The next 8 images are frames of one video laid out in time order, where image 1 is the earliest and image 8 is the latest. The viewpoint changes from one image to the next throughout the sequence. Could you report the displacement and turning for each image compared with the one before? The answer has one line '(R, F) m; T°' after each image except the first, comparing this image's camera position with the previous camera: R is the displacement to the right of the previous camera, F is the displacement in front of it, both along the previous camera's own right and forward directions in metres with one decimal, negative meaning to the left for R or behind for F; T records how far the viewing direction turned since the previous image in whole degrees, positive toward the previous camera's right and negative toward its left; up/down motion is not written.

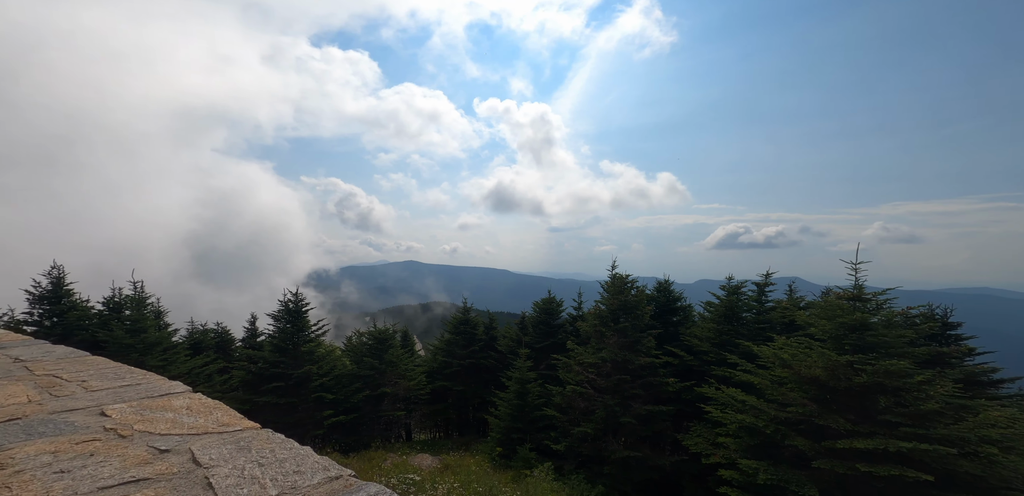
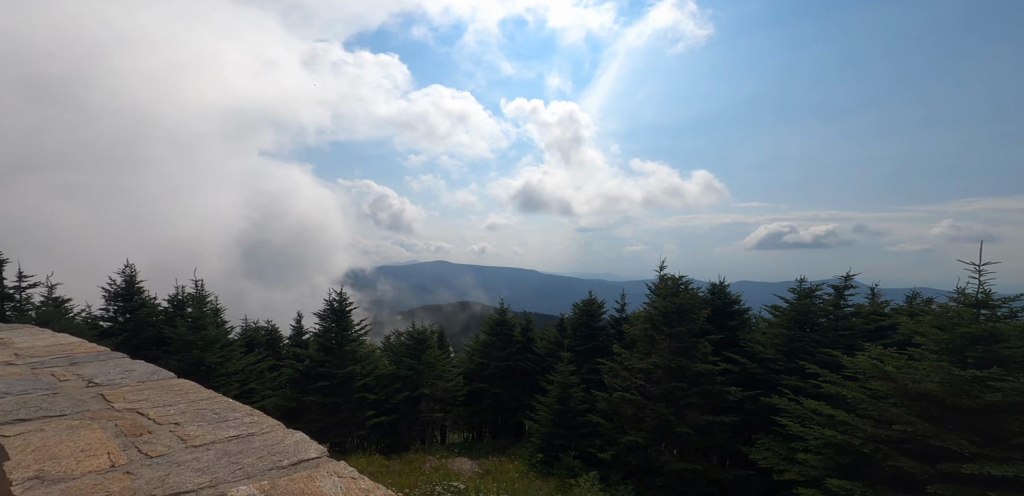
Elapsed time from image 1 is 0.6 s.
(-0.5, +0.4) m; -4°
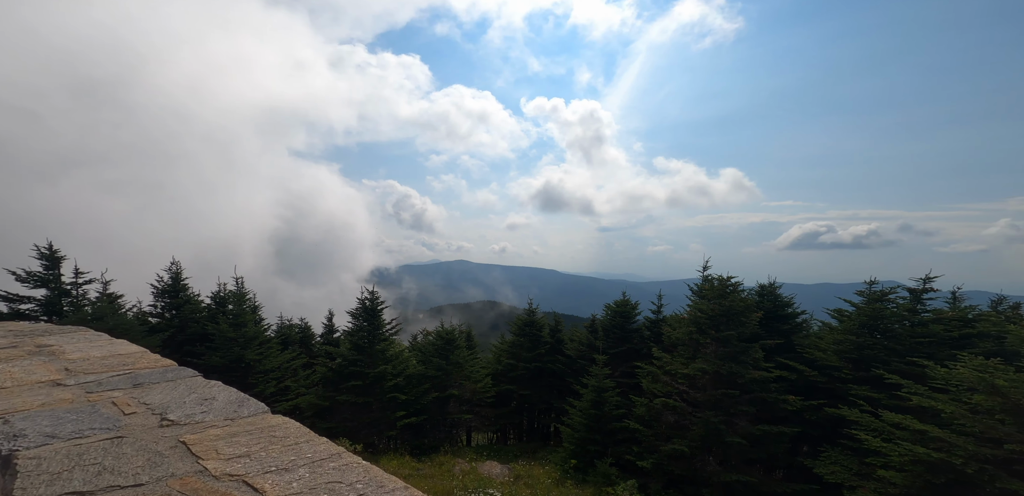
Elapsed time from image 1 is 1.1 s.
(-0.5, +0.4) m; -3°
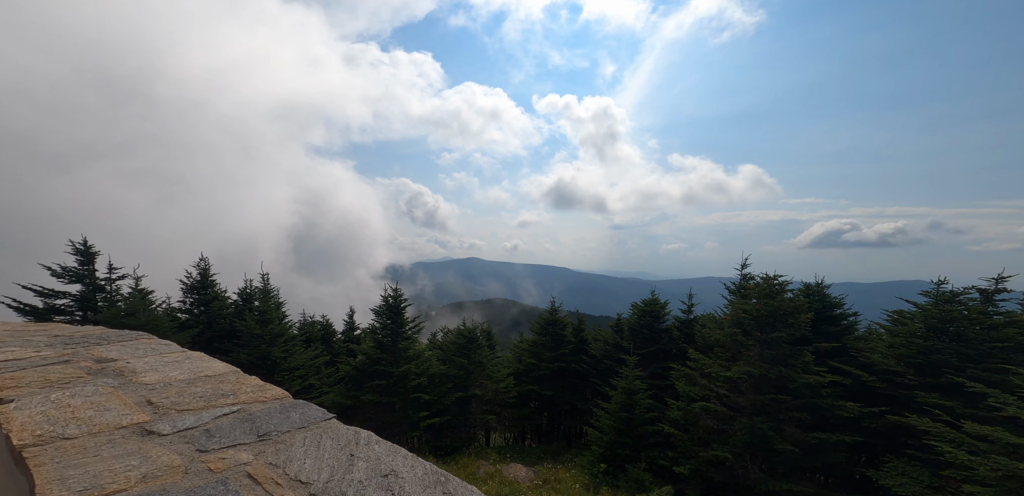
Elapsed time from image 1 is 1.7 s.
(-0.7, +0.5) m; -1°
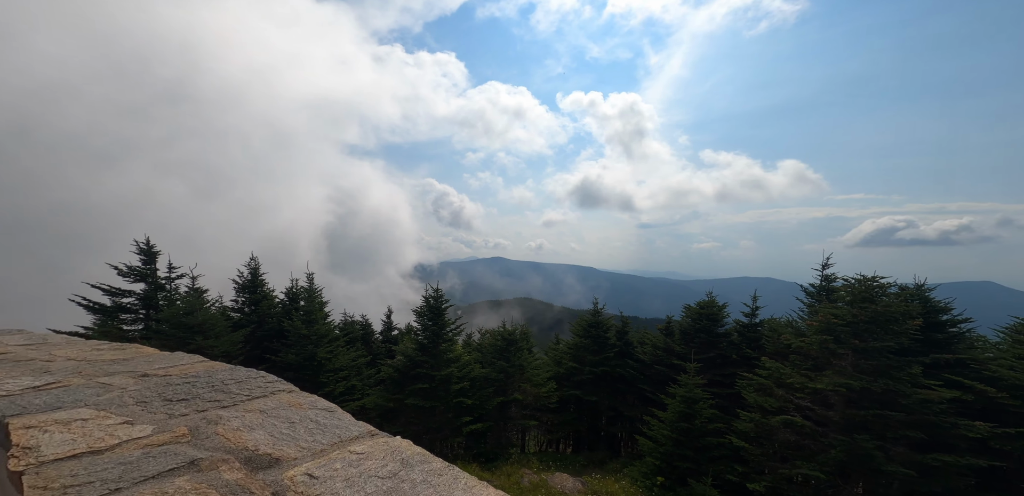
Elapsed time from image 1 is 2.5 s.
(-1.1, +0.8) m; -3°
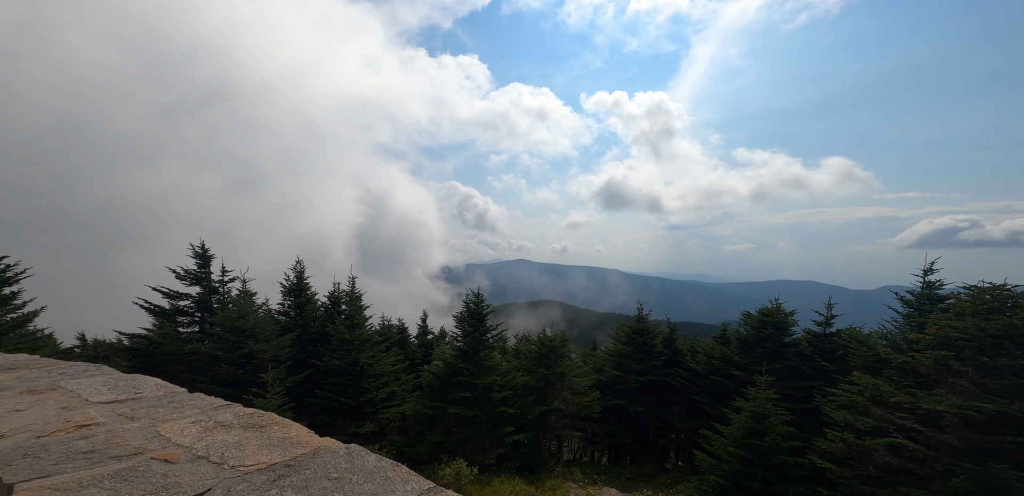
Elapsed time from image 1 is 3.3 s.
(-1.1, +1.0) m; -3°
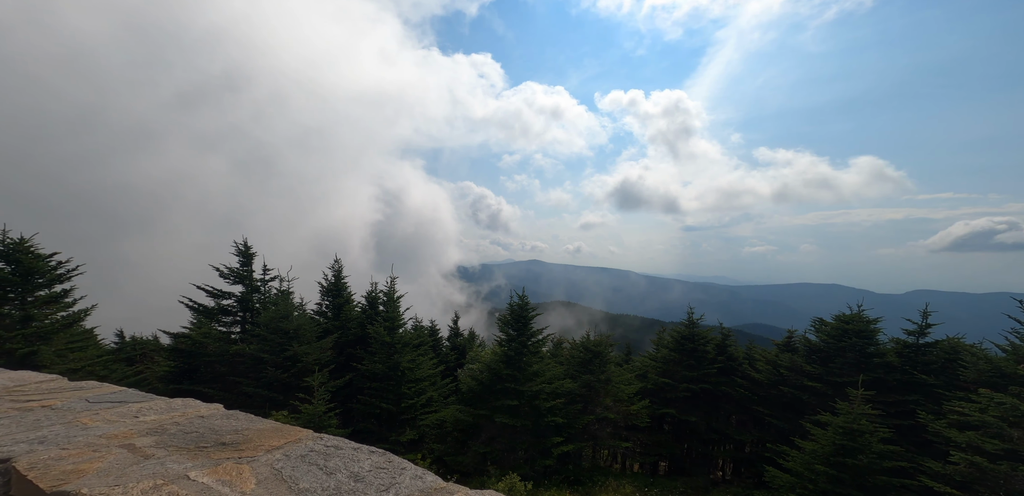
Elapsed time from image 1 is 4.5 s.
(-2.0, +1.1) m; -1°
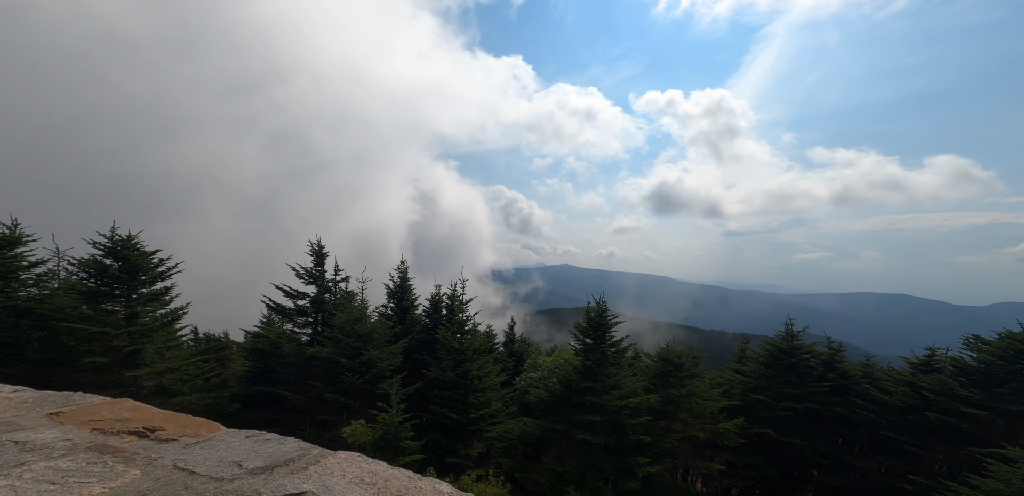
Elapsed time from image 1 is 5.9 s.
(-2.5, +1.7) m; -4°
